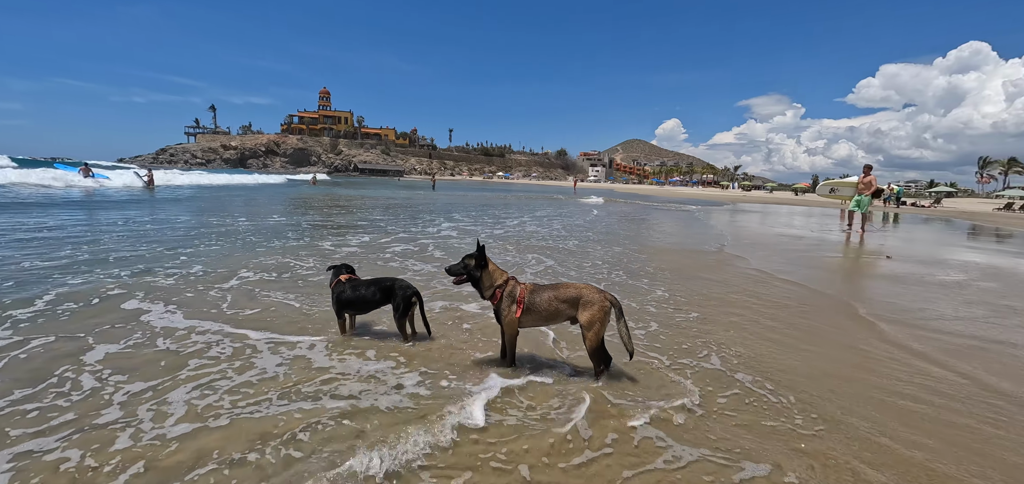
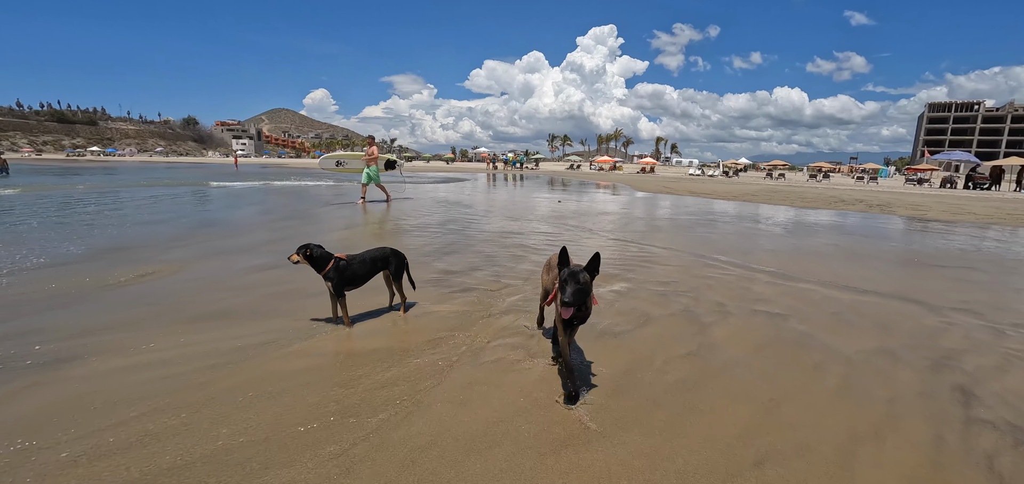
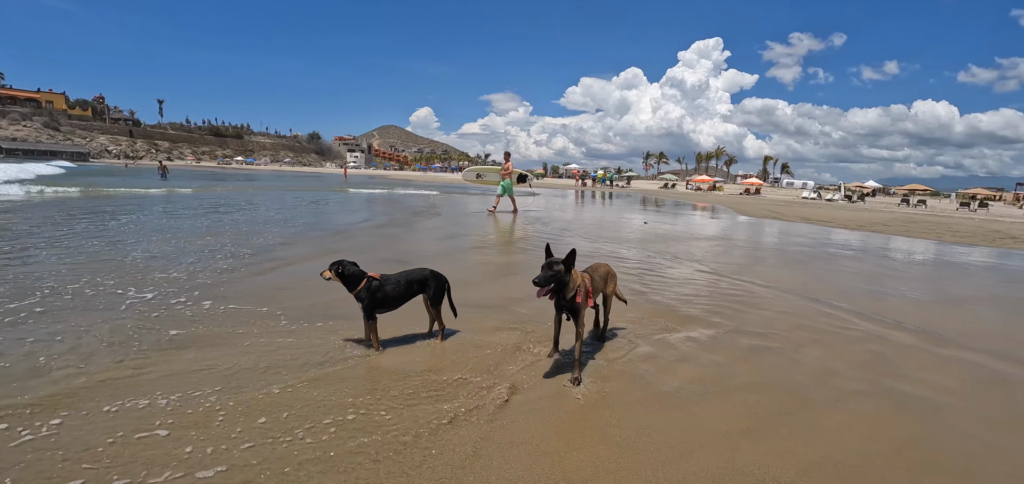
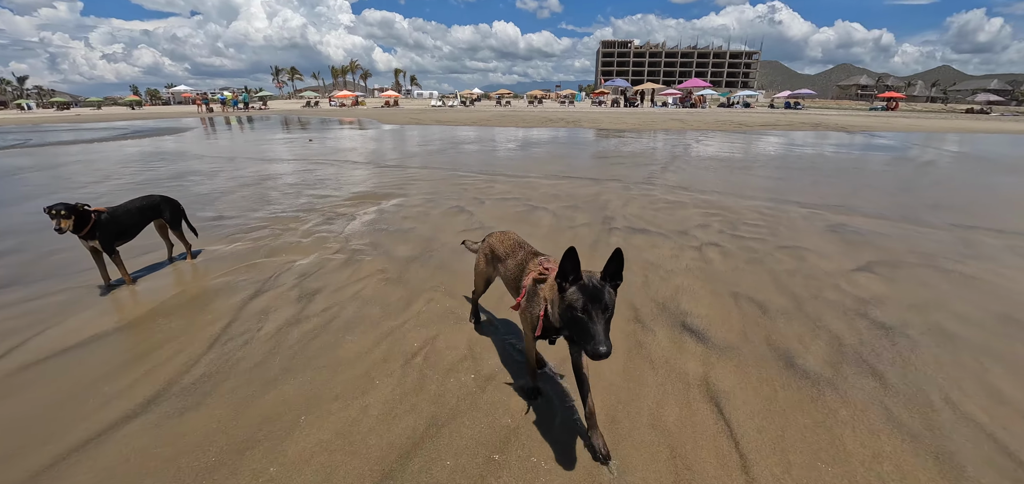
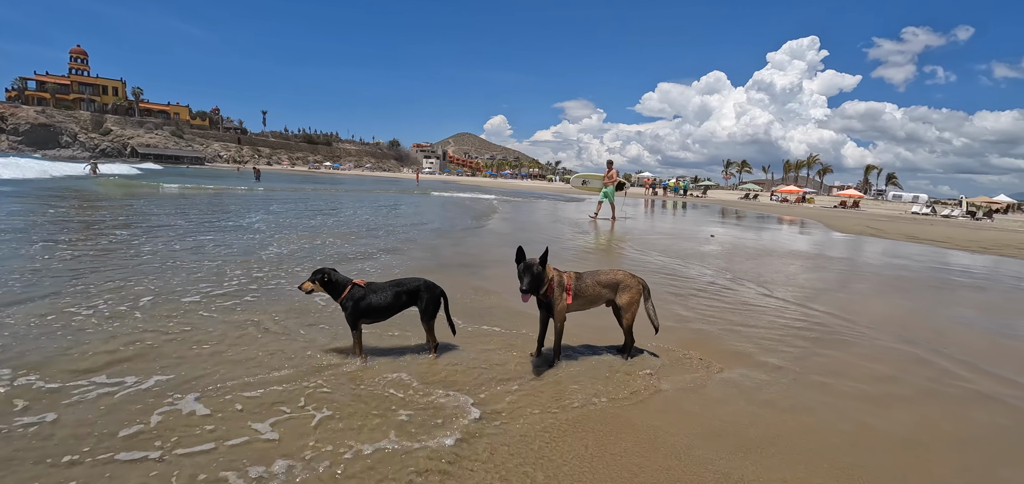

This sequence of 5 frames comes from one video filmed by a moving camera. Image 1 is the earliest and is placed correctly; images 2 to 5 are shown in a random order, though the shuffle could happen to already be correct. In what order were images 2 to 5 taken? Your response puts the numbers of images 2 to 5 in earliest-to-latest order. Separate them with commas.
5, 3, 2, 4
